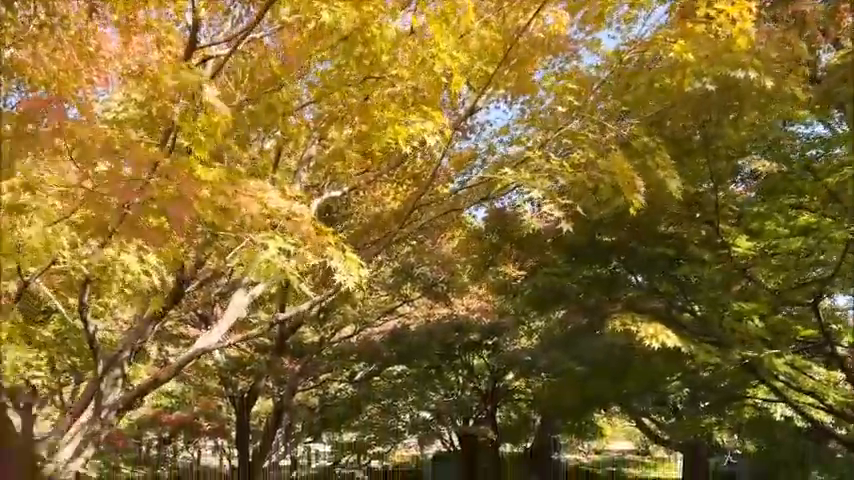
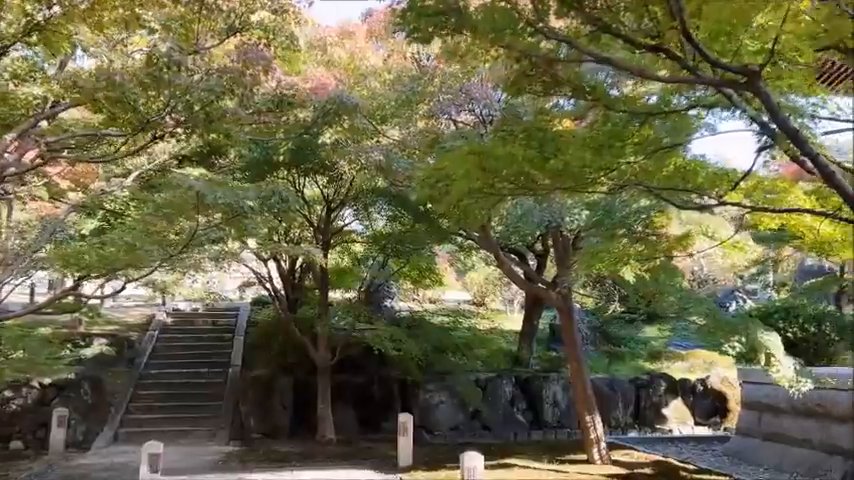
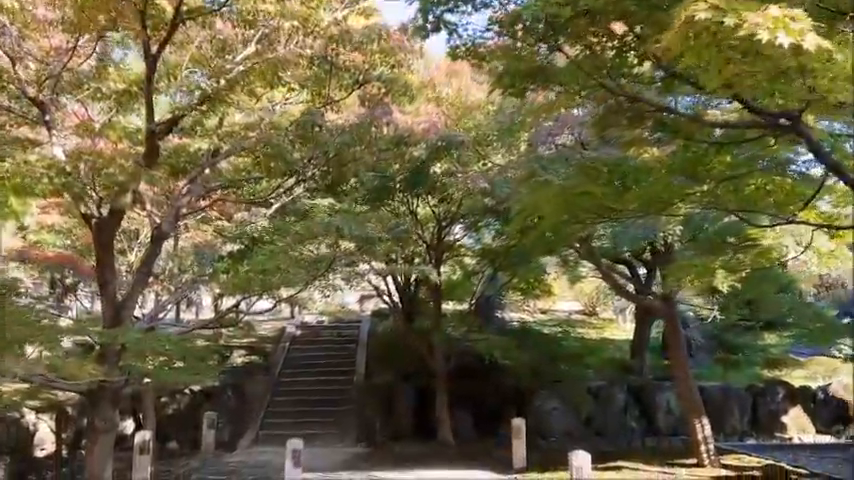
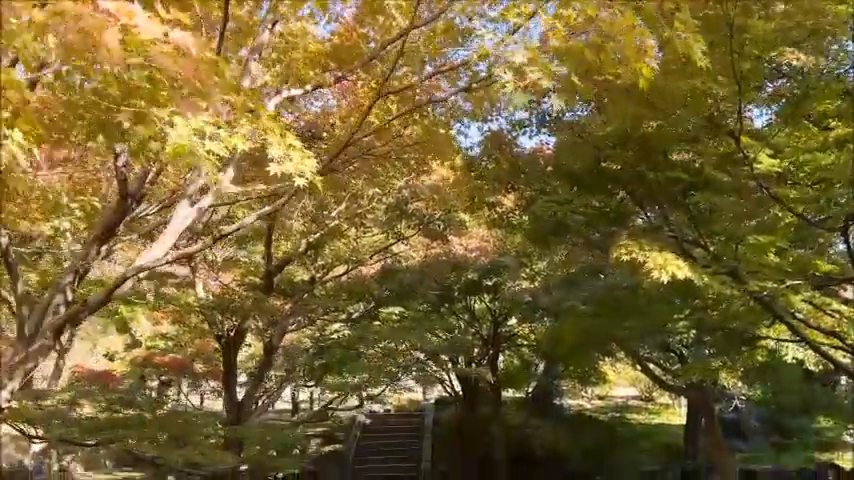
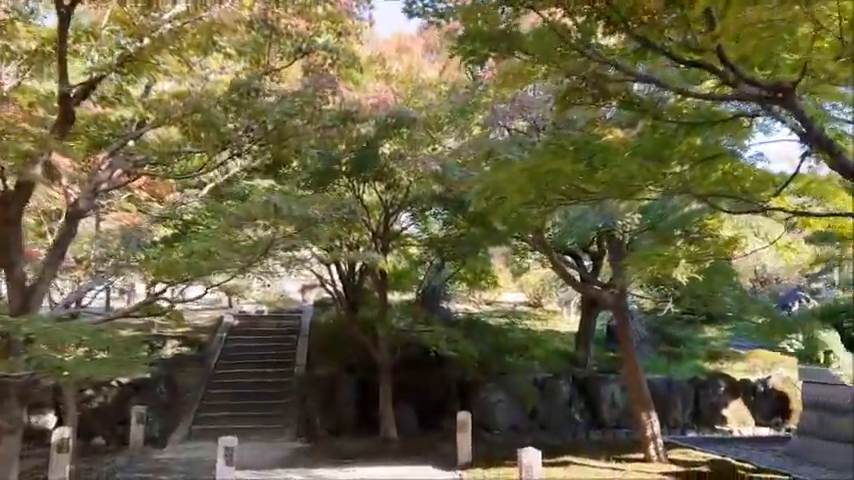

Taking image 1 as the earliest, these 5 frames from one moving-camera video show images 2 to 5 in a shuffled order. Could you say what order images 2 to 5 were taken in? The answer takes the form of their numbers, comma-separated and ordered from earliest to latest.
4, 3, 5, 2
